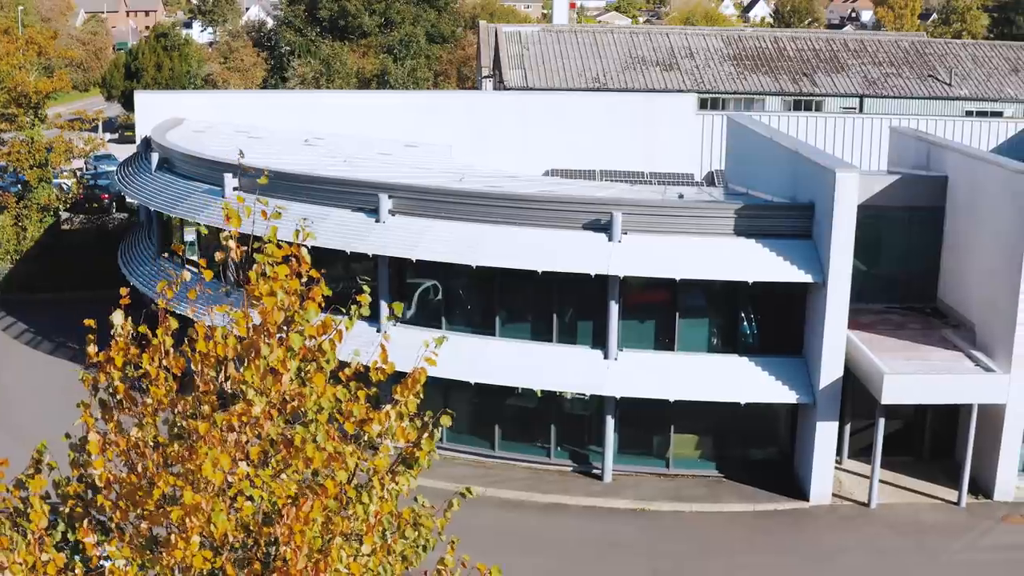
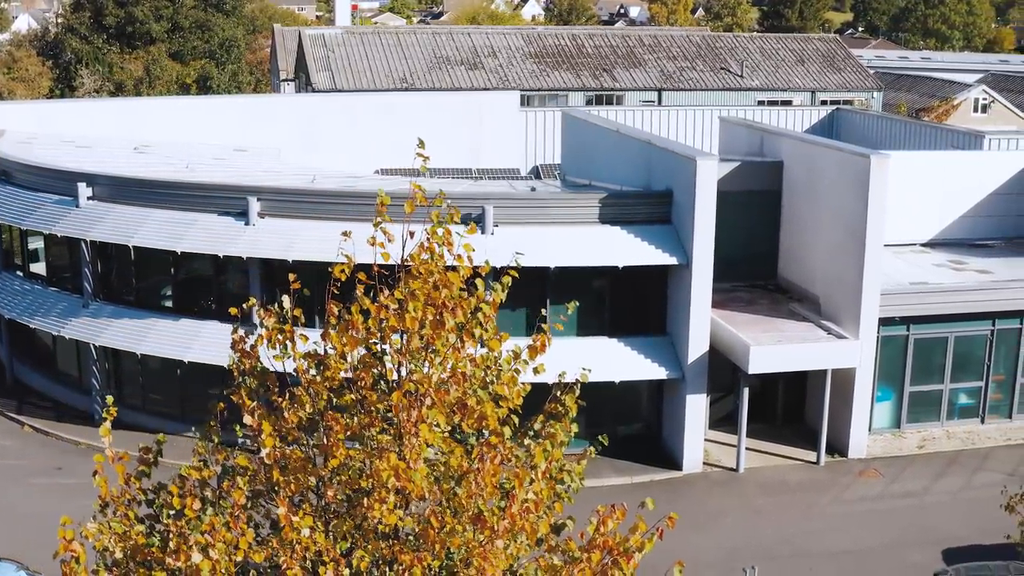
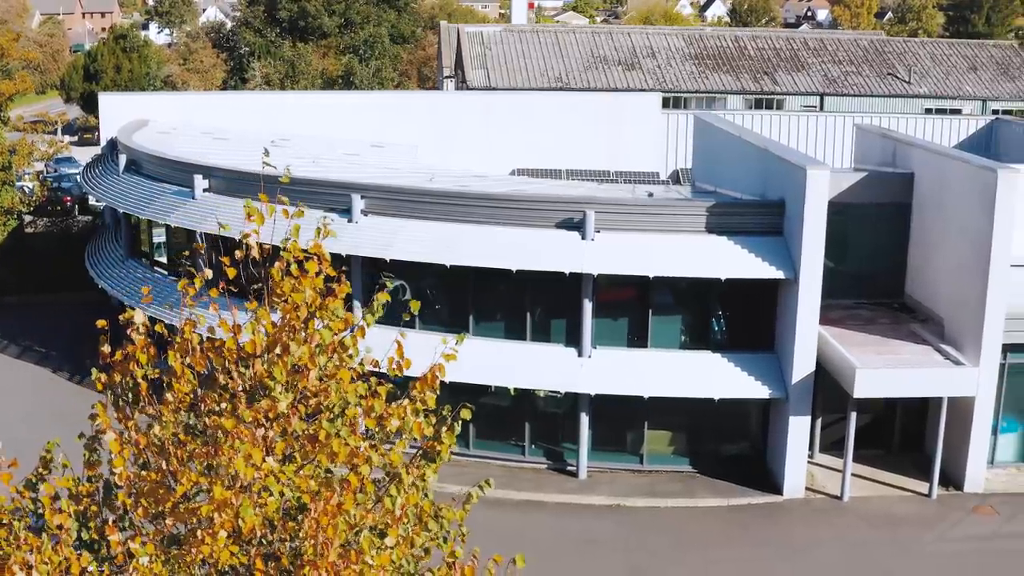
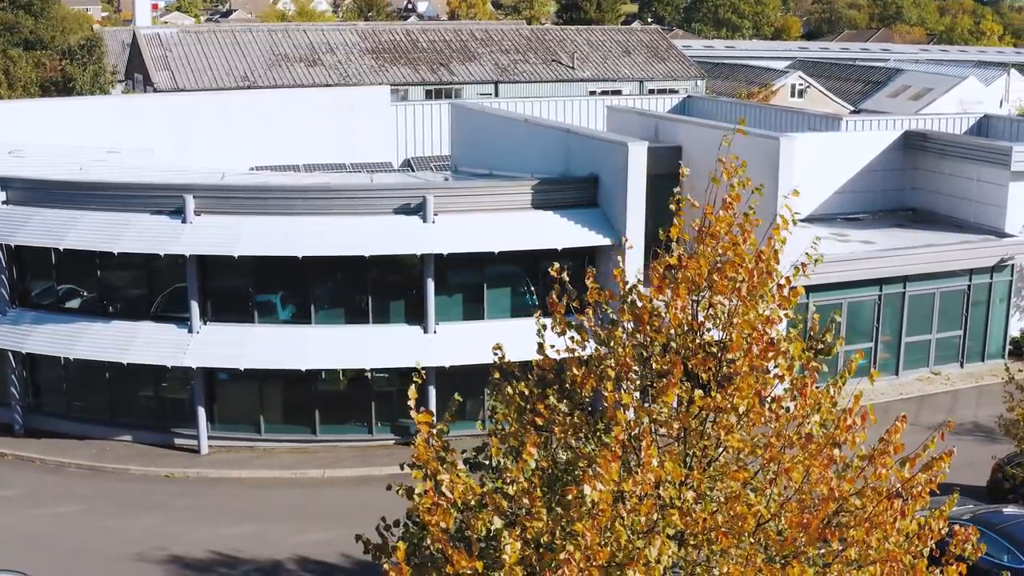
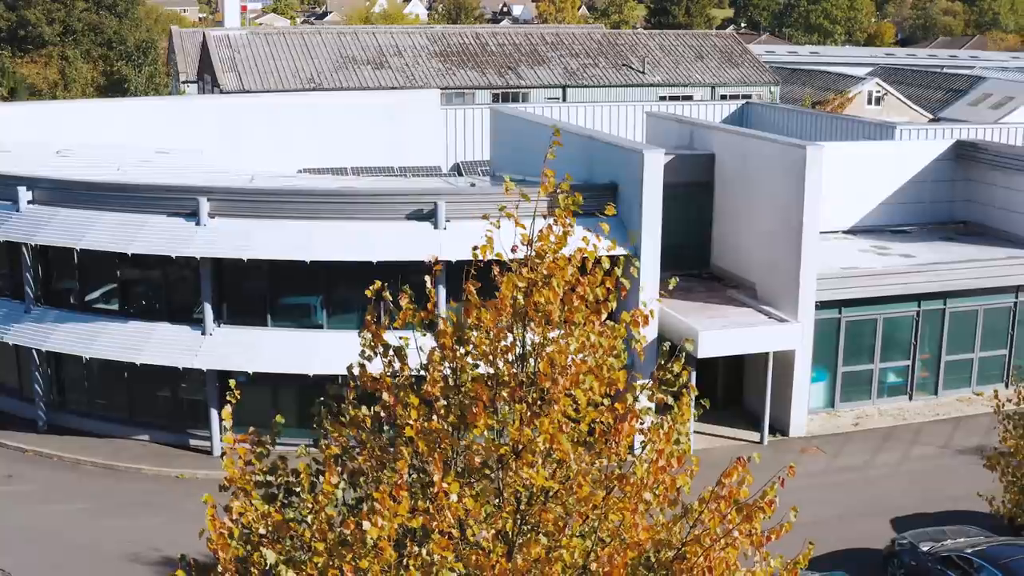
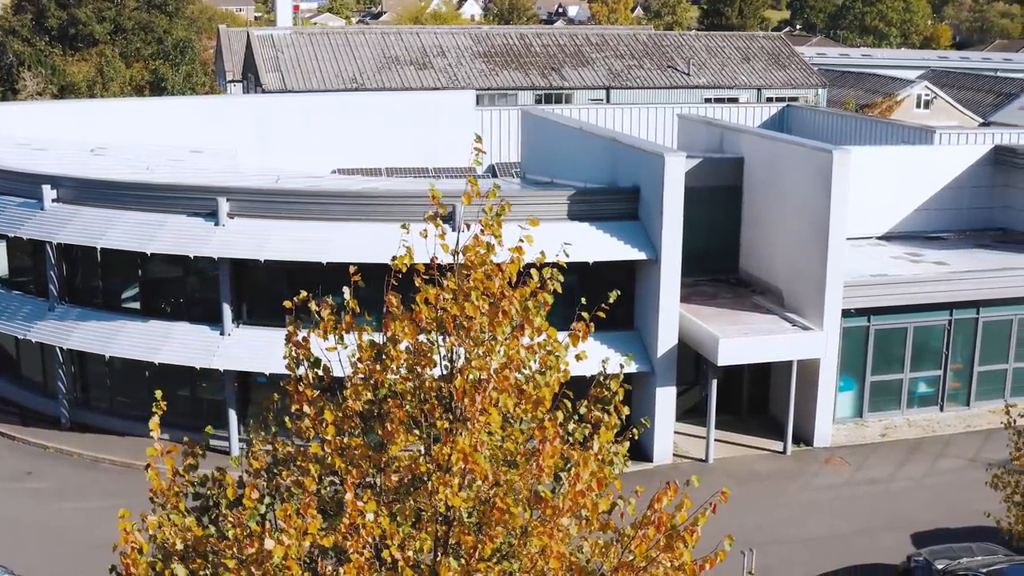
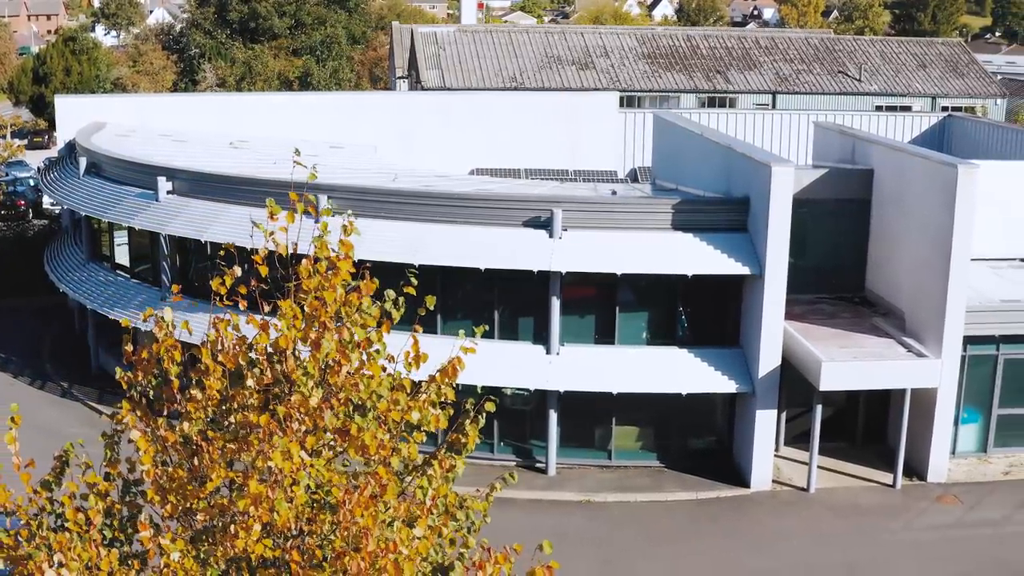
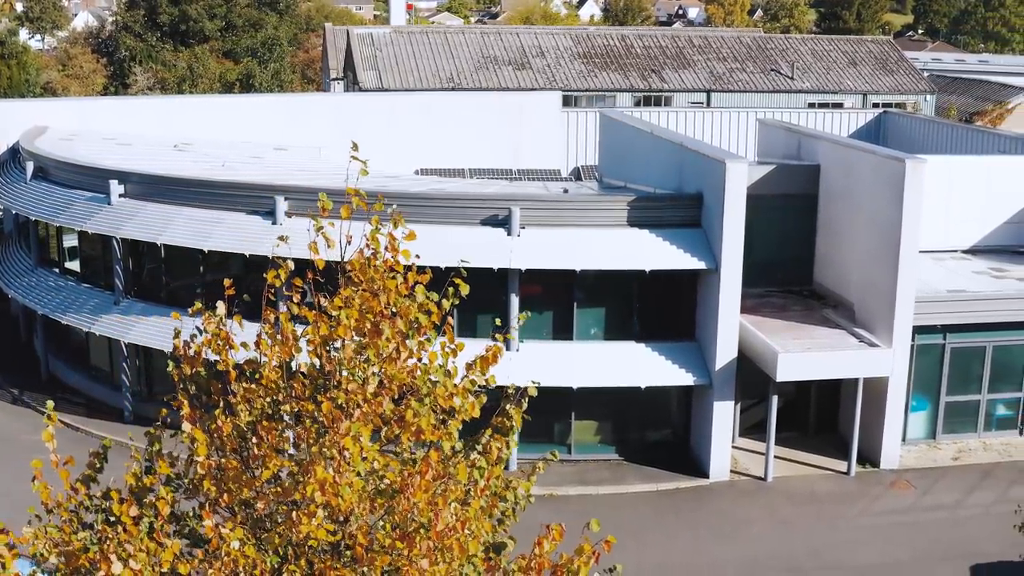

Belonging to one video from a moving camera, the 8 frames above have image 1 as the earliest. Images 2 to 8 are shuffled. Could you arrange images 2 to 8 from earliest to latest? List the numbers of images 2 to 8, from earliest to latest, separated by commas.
3, 7, 8, 2, 6, 5, 4
